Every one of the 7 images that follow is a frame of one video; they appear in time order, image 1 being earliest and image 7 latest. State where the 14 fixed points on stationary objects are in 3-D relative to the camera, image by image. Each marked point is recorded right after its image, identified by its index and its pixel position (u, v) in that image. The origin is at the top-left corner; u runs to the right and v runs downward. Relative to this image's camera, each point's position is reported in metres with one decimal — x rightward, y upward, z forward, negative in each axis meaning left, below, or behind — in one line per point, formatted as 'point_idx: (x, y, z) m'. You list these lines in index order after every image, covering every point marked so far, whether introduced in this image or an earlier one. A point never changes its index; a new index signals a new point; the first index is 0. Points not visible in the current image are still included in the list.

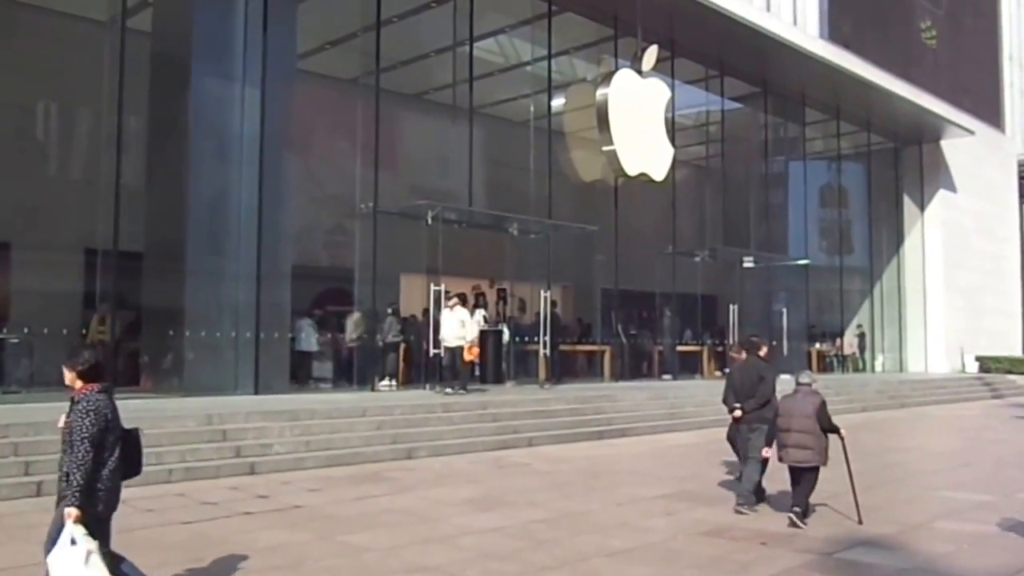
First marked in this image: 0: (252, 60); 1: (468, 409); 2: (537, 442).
0: (-5.3, +4.6, +13.7) m
1: (-0.8, -2.1, +12.2) m
2: (+0.4, -2.6, +12.1) m
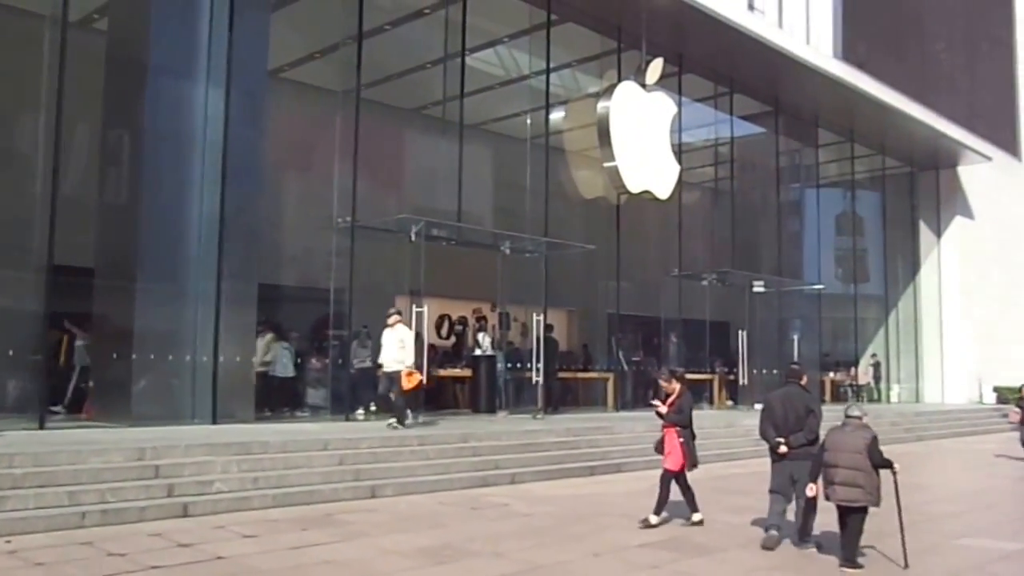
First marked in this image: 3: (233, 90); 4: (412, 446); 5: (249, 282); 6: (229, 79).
0: (-5.5, +4.2, +13.1) m
1: (-1.1, -2.4, +11.2) m
2: (+0.1, -3.0, +11.1) m
3: (-5.2, +3.7, +13.1) m
4: (-1.6, -2.4, +10.8) m
5: (-4.9, +0.1, +13.1) m
6: (-5.3, +3.9, +13.1) m
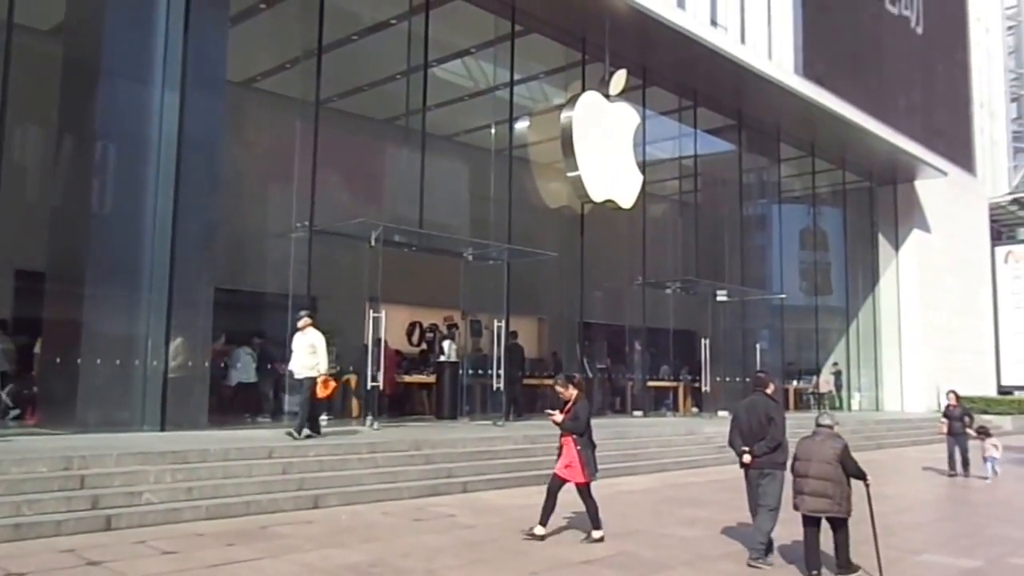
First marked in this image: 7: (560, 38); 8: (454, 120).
0: (-6.2, +4.2, +12.8) m
1: (-1.8, -2.5, +11.1) m
2: (-0.6, -3.1, +11.0) m
3: (-6.0, +3.6, +12.8) m
4: (-2.3, -2.5, +10.7) m
5: (-5.7, 0.0, +12.9) m
6: (-6.0, +3.8, +12.8) m
7: (+1.4, +7.2, +19.8) m
8: (-1.6, +4.6, +19.2) m
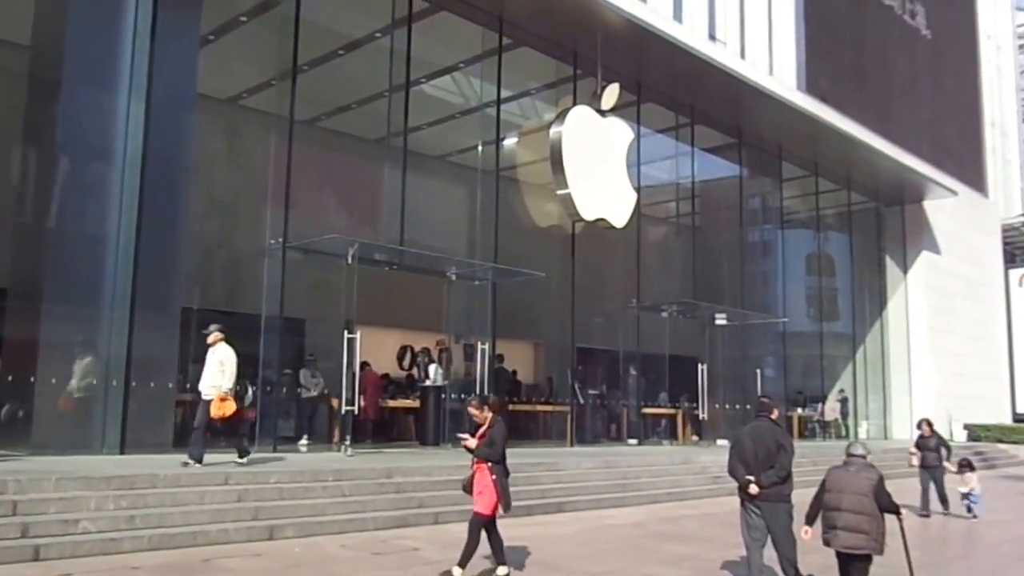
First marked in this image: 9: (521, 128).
0: (-6.6, +3.8, +12.5) m
1: (-2.2, -2.8, +10.4) m
2: (-1.0, -3.3, +10.3) m
3: (-6.3, +3.3, +12.5) m
4: (-2.6, -2.8, +10.0) m
5: (-6.0, -0.3, +12.4) m
6: (-6.4, +3.5, +12.5) m
7: (+1.1, +6.6, +19.5) m
8: (-1.8, +4.0, +18.9) m
9: (+0.2, +4.6, +19.8) m
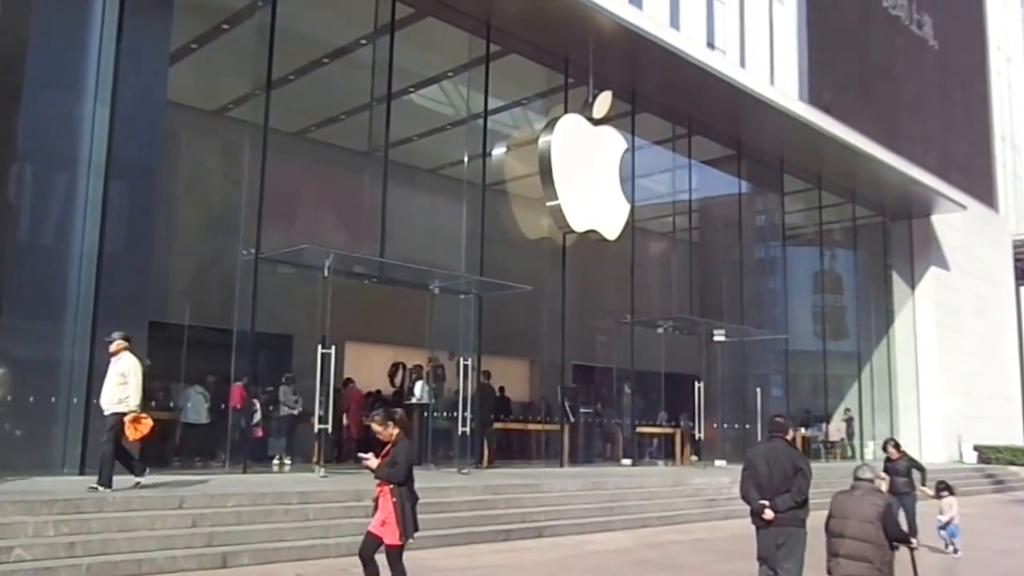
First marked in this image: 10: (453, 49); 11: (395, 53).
0: (-6.9, +3.6, +12.1) m
1: (-2.5, -3.0, +9.9) m
2: (-1.3, -3.5, +9.7) m
3: (-6.6, +3.1, +12.1) m
4: (-3.0, -2.9, +9.5) m
5: (-6.3, -0.5, +11.9) m
6: (-6.7, +3.3, +12.1) m
7: (+0.8, +6.2, +19.1) m
8: (-2.1, +3.6, +18.5) m
9: (0.0, +4.2, +19.4) m
10: (-1.5, +6.2, +18.2) m
11: (-2.8, +5.8, +17.5) m
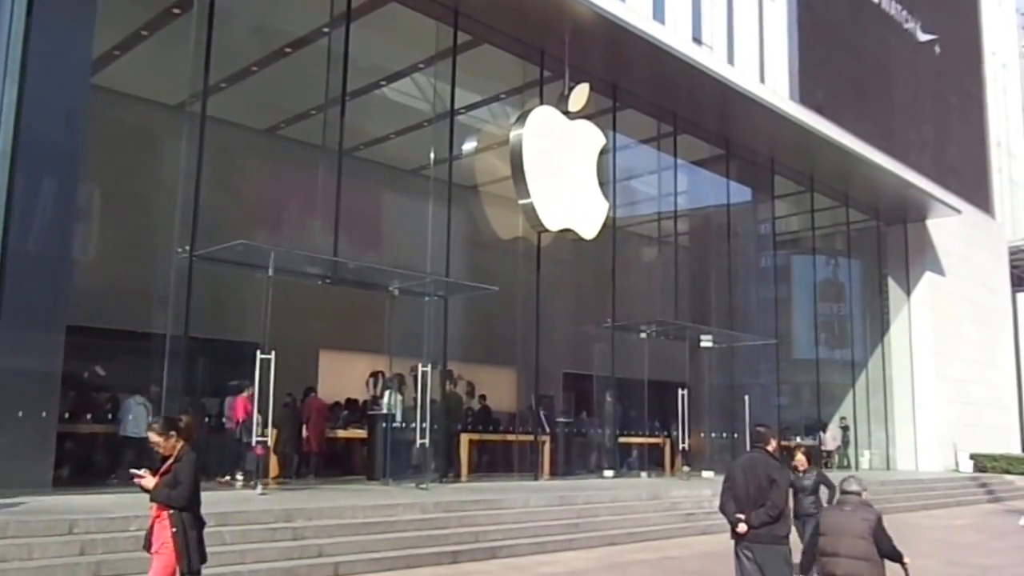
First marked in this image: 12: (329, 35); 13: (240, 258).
0: (-7.6, +3.6, +11.2) m
1: (-3.2, -2.9, +8.8) m
2: (-2.0, -3.5, +8.7) m
3: (-7.3, +3.1, +11.2) m
4: (-3.7, -2.9, +8.4) m
5: (-7.0, -0.5, +10.9) m
6: (-7.4, +3.3, +11.2) m
7: (+0.1, +6.1, +18.2) m
8: (-2.8, +3.6, +17.5) m
9: (-0.7, +4.1, +18.4) m
10: (-2.2, +6.1, +17.3) m
11: (-3.5, +5.8, +16.6) m
12: (-4.1, +5.9, +16.4) m
13: (-5.2, +0.7, +13.9) m
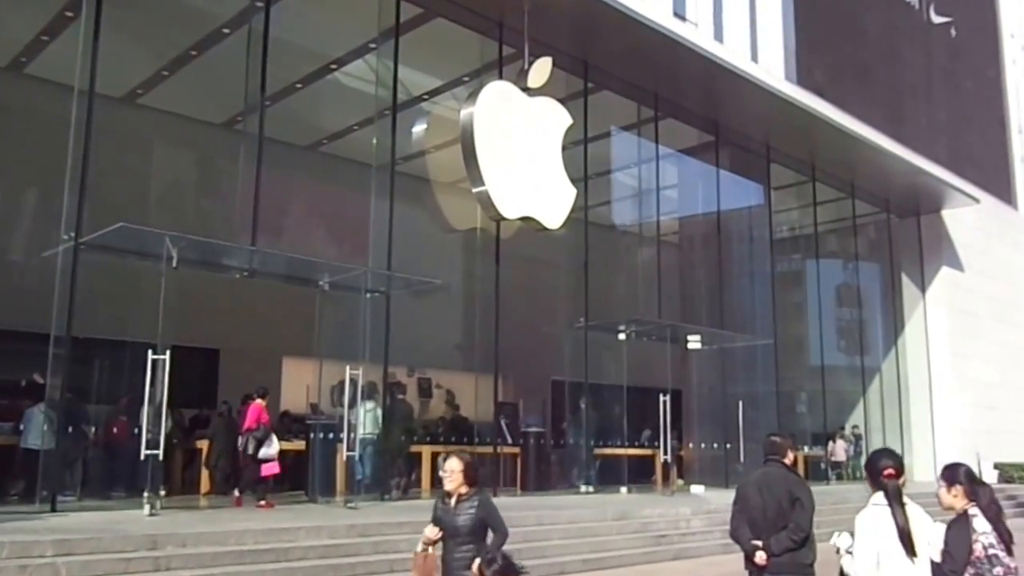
0: (-8.7, +3.7, +9.9) m
1: (-4.3, -2.8, +7.4) m
2: (-3.1, -3.3, +7.2) m
3: (-8.4, +3.1, +9.9) m
4: (-4.8, -2.7, +7.0) m
5: (-8.1, -0.4, +9.6) m
6: (-8.5, +3.4, +9.9) m
7: (-0.8, +6.2, +16.8) m
8: (-3.7, +3.6, +16.2) m
9: (-1.6, +4.1, +17.0) m
10: (-3.2, +6.1, +15.9) m
11: (-4.5, +5.8, +15.3) m
12: (-5.1, +5.9, +15.1) m
13: (-6.2, +0.7, +12.5) m
